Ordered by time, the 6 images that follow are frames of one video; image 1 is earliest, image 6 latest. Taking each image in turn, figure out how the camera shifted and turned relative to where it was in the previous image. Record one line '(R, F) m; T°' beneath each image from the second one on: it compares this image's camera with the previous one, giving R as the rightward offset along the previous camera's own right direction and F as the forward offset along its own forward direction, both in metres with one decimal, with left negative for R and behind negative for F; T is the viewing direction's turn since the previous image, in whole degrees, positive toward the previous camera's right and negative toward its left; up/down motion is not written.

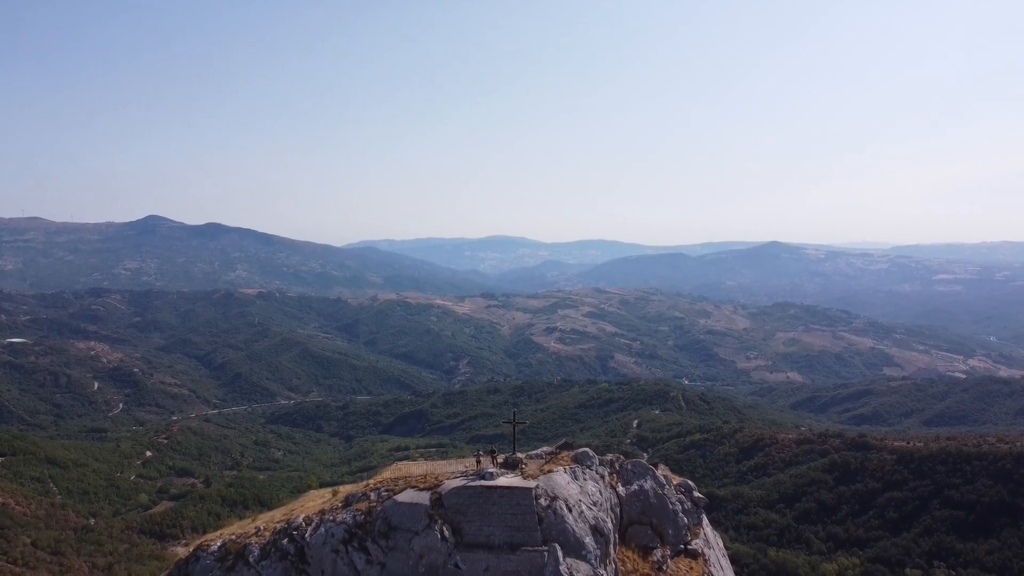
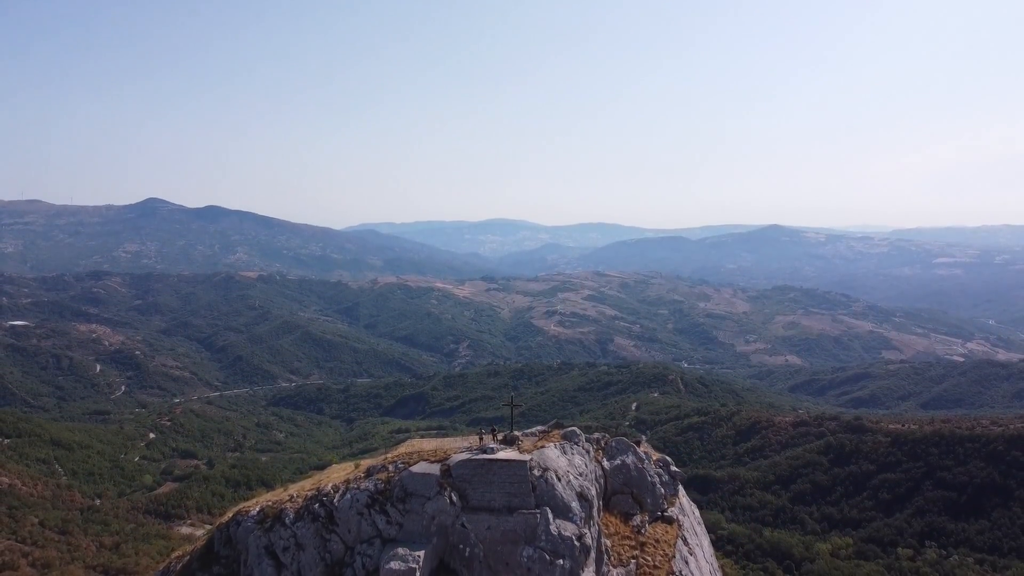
(+0.1, -0.4) m; 0°
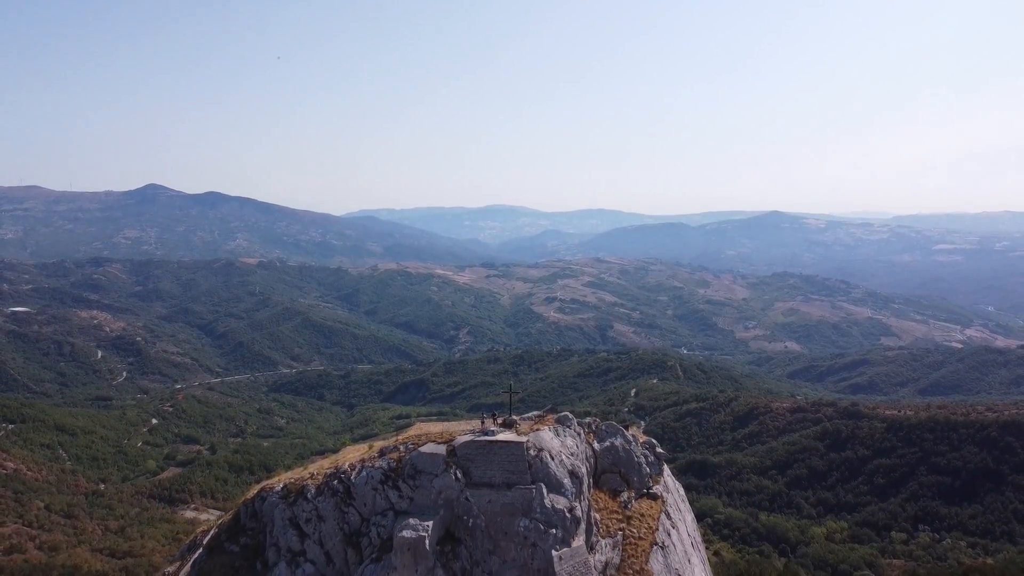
(+0.1, -0.3) m; 0°
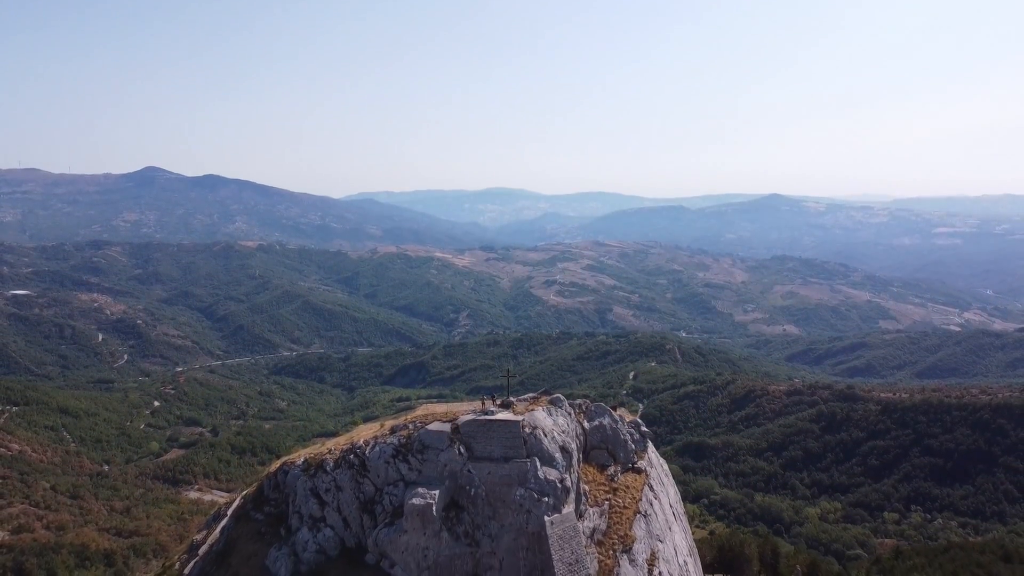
(+0.1, -0.4) m; 0°
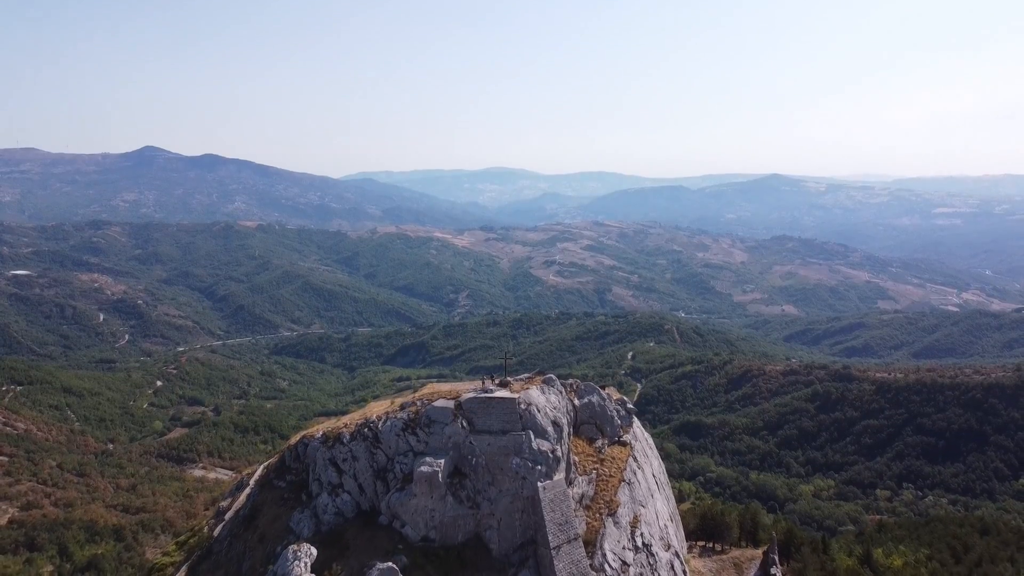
(0.0, -0.5) m; 0°
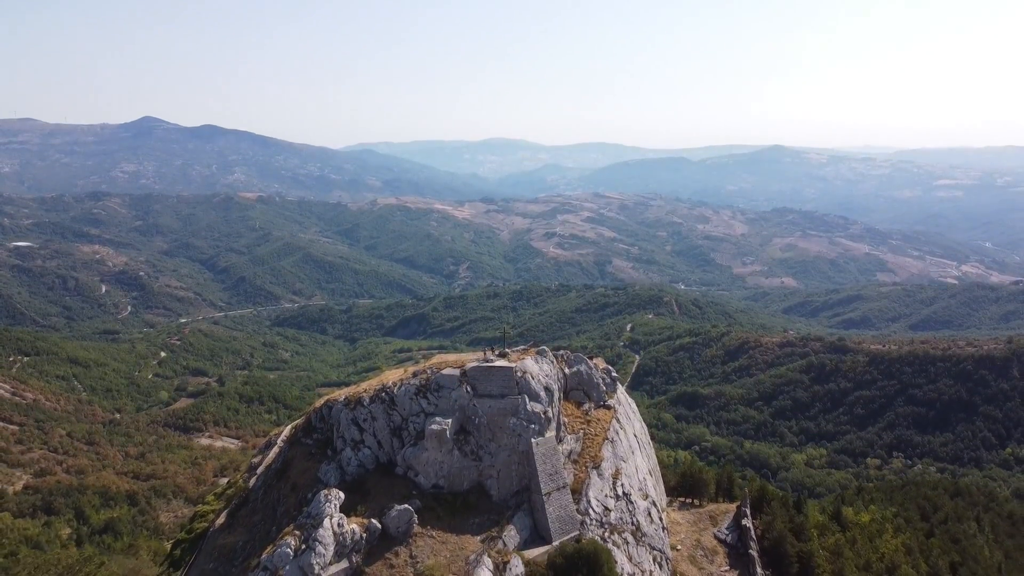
(0.0, -0.9) m; 0°
